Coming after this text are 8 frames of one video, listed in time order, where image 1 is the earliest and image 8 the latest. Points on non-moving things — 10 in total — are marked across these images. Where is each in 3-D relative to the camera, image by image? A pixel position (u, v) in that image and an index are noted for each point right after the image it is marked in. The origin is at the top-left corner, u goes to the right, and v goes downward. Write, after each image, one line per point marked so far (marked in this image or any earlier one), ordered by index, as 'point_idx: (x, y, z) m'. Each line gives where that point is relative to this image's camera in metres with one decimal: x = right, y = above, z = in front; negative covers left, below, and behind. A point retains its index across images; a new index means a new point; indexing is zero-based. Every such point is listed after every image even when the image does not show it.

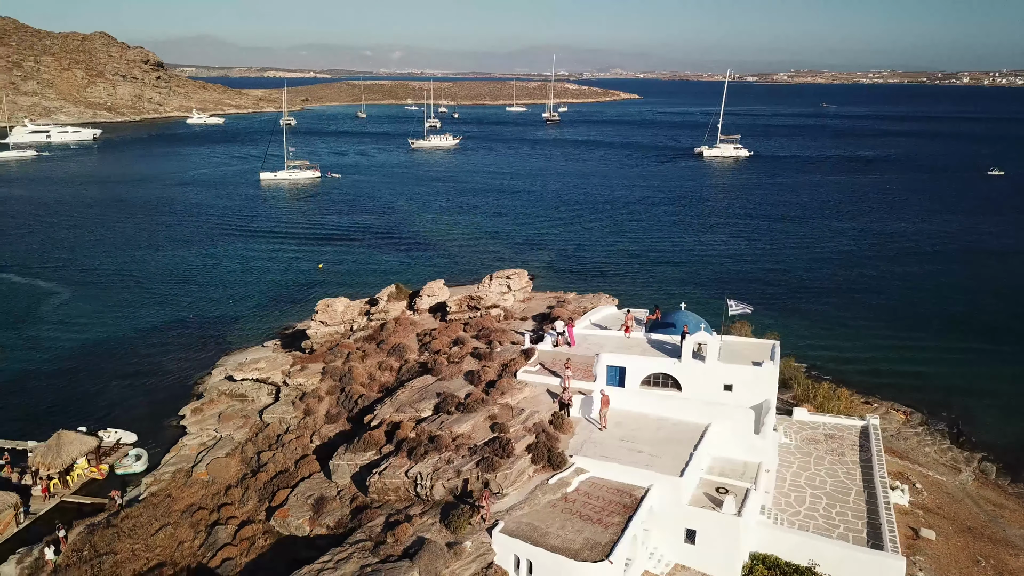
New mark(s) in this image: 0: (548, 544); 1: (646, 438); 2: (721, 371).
0: (+0.6, -4.2, +13.4) m
1: (+2.7, -3.1, +16.9) m
2: (+4.9, -1.9, +19.1) m
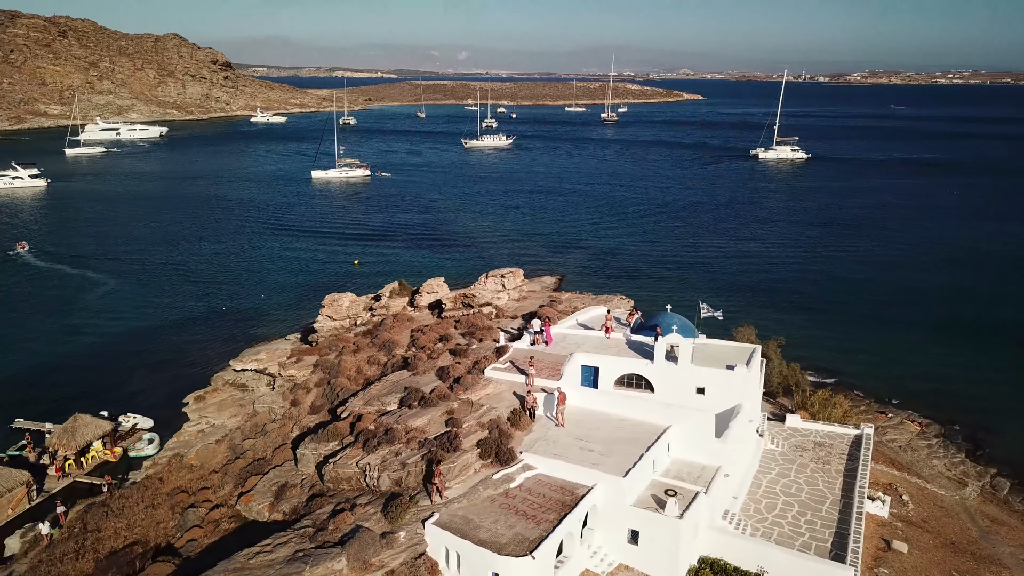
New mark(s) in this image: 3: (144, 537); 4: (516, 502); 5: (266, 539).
0: (-0.6, -4.2, +13.6) m
1: (+1.8, -3.1, +17.0) m
2: (+4.2, -2.0, +19.0) m
3: (-8.3, -5.6, +18.3) m
4: (+0.1, -3.9, +14.8) m
5: (-4.5, -4.6, +14.7) m
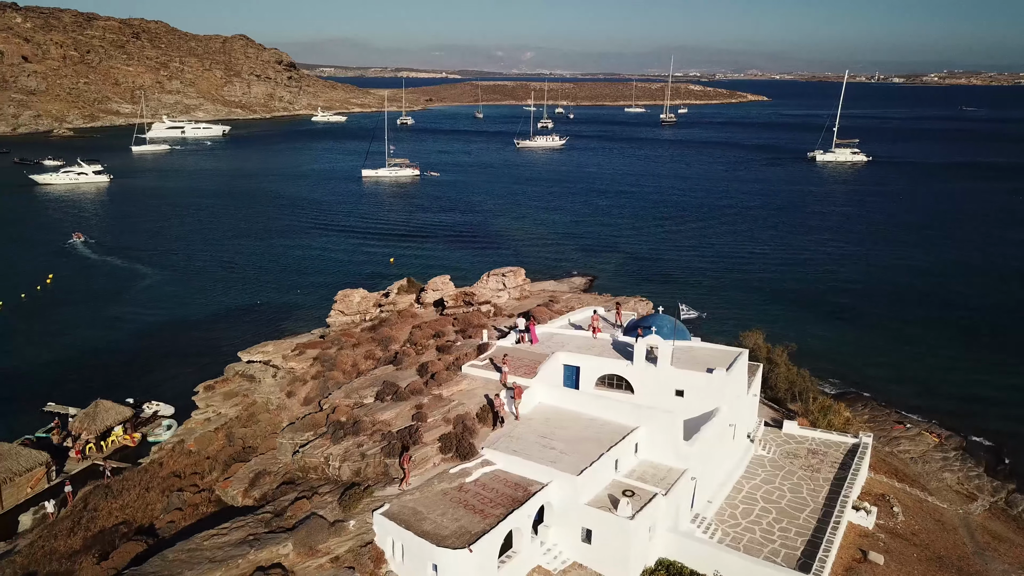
0: (-1.6, -4.1, +13.9) m
1: (+1.1, -3.1, +17.1) m
2: (+3.6, -2.0, +18.9) m
3: (-9.0, -5.4, +19.1) m
4: (-0.8, -3.8, +15.0) m
5: (-5.4, -4.4, +15.3) m
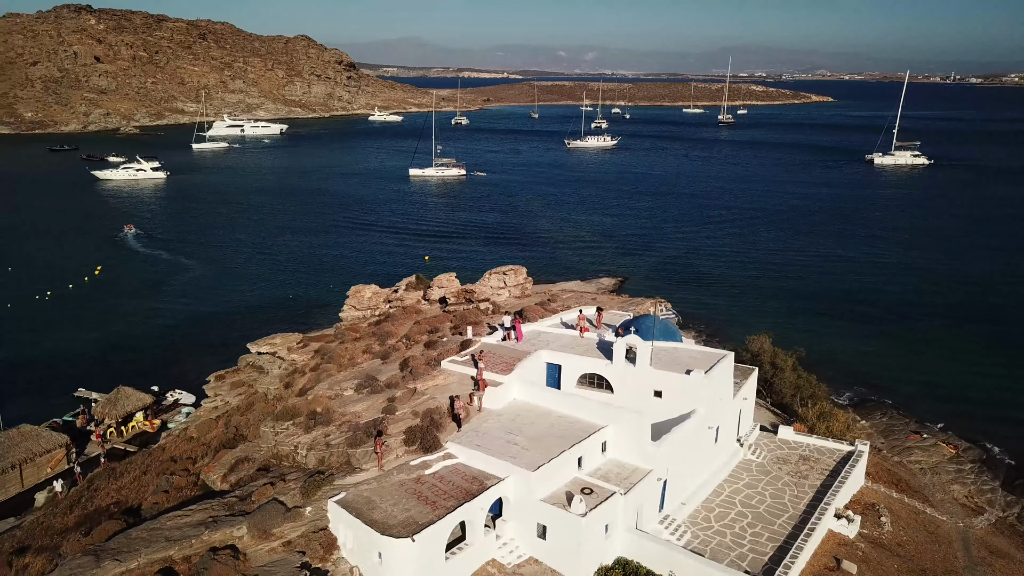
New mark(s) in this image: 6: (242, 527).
0: (-2.5, -4.0, +14.3) m
1: (+0.4, -3.1, +17.3) m
2: (+3.1, -2.0, +18.9) m
3: (-9.6, -5.2, +20.0) m
4: (-1.7, -3.8, +15.3) m
5: (-6.2, -4.3, +15.9) m
6: (-4.8, -4.3, +14.5) m
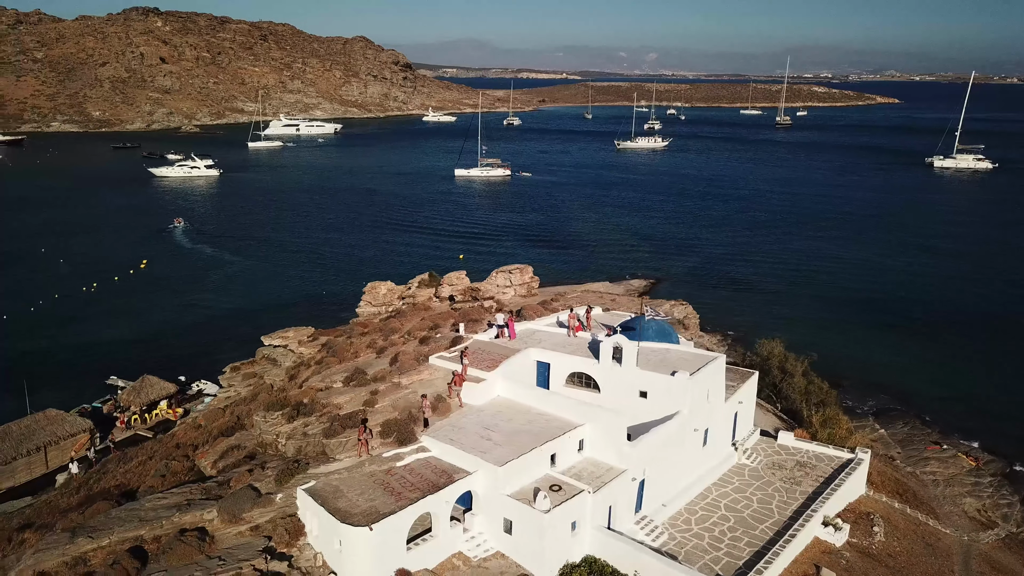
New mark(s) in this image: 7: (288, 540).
0: (-3.2, -3.9, +14.7) m
1: (-0.1, -3.0, +17.4) m
2: (+2.7, -2.0, +18.9) m
3: (-9.9, -4.9, +20.8) m
4: (-2.3, -3.7, +15.6) m
5: (-6.8, -4.1, +16.5) m
6: (-5.5, -4.1, +15.0) m
7: (-4.0, -4.5, +14.7) m
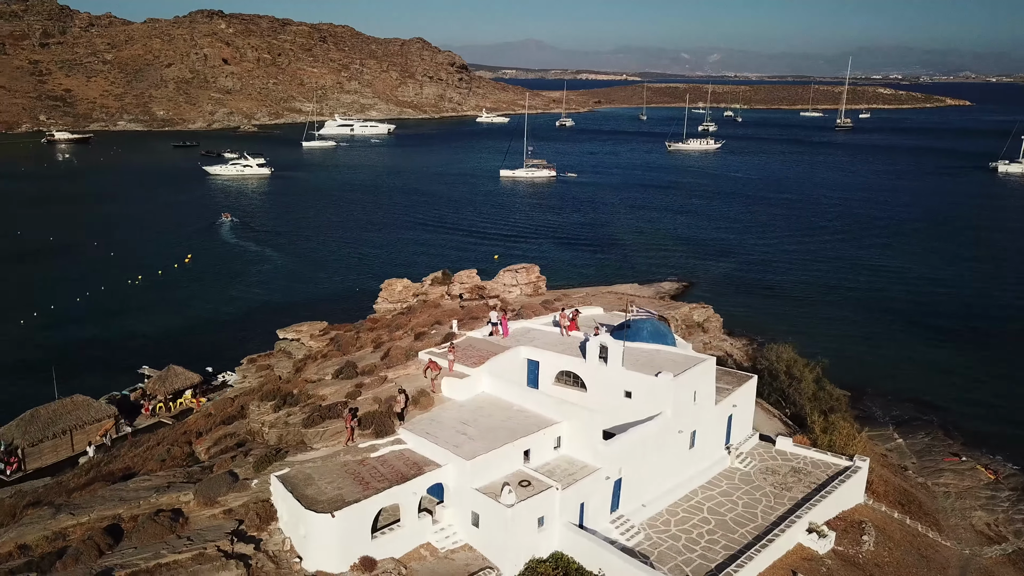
0: (-3.9, -3.8, +15.2) m
1: (-0.6, -3.0, +17.7) m
2: (+2.3, -2.0, +19.0) m
3: (-10.2, -4.7, +21.7) m
4: (-2.9, -3.6, +16.1) m
5: (-7.4, -3.9, +17.2) m
6: (-6.2, -4.0, +15.7) m
7: (-4.7, -4.4, +15.2) m
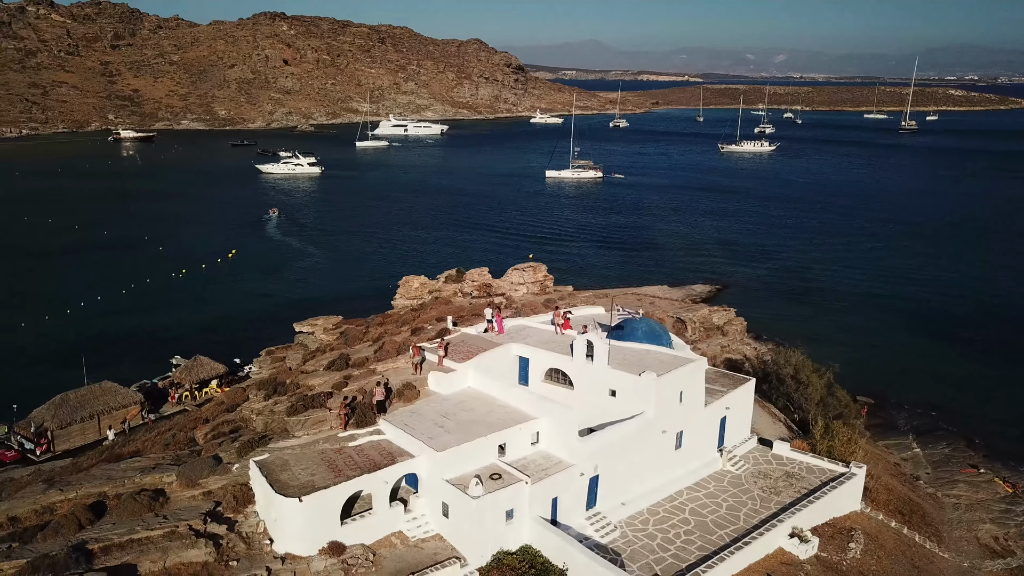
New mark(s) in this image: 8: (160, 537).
0: (-4.6, -3.7, +15.8) m
1: (-1.1, -2.9, +18.1) m
2: (+1.9, -2.0, +19.2) m
3: (-10.4, -4.5, +22.7) m
4: (-3.5, -3.5, +16.6) m
5: (-7.9, -3.7, +18.1) m
6: (-6.8, -3.8, +16.4) m
7: (-5.4, -4.3, +15.9) m
8: (-6.4, -4.5, +14.7) m
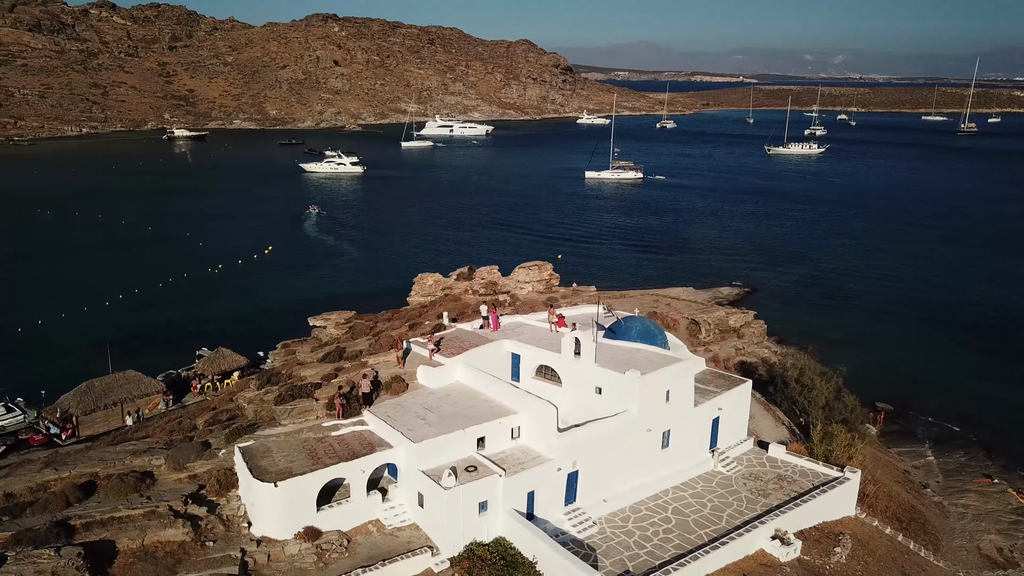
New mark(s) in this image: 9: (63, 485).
0: (-5.1, -3.5, +16.4) m
1: (-1.5, -2.8, +18.4) m
2: (+1.6, -2.0, +19.4) m
3: (-10.5, -4.2, +23.6) m
4: (-4.0, -3.3, +17.1) m
5: (-8.3, -3.5, +18.8) m
6: (-7.3, -3.6, +17.1) m
7: (-6.0, -4.1, +16.5) m
8: (-7.0, -4.3, +15.4) m
9: (-9.0, -4.0, +16.4) m
